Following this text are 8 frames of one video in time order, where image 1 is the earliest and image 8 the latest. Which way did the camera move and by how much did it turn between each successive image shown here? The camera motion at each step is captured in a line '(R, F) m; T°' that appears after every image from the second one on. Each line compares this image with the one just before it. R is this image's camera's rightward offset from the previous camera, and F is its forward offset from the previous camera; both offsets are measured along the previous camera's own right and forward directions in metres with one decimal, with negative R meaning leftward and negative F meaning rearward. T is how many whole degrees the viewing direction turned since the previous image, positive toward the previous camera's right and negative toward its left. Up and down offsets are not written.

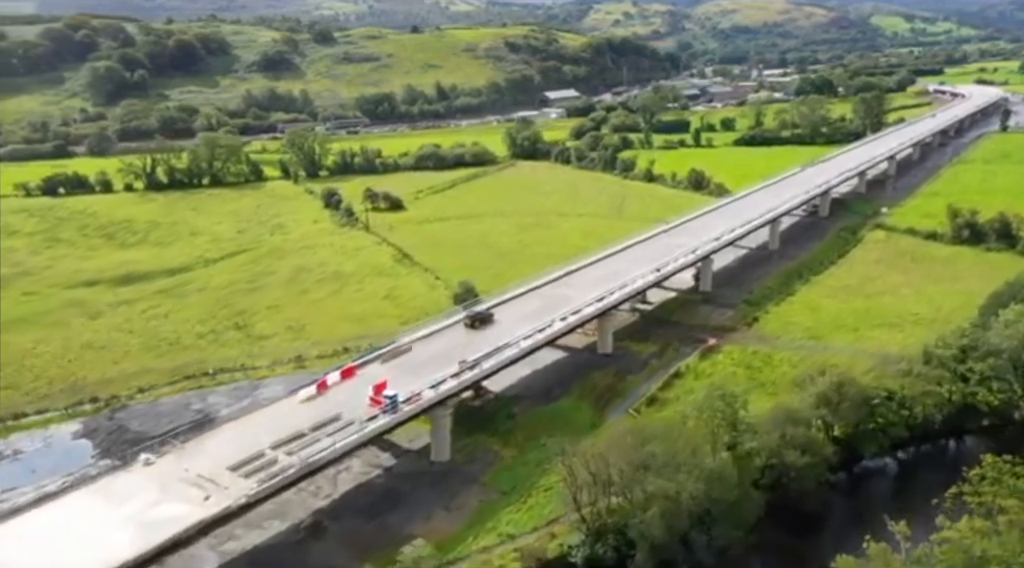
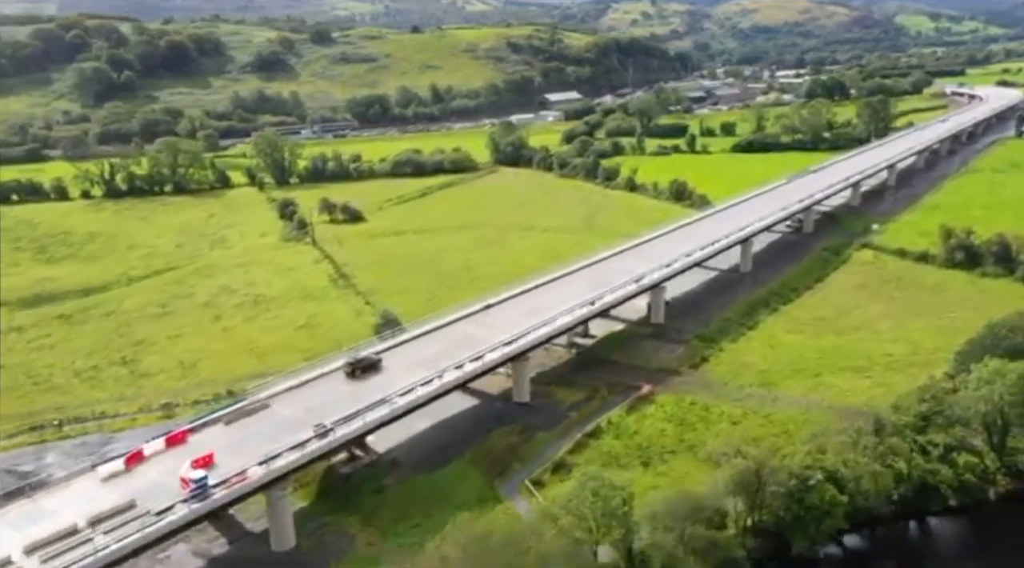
(+5.0, +5.1) m; -1°
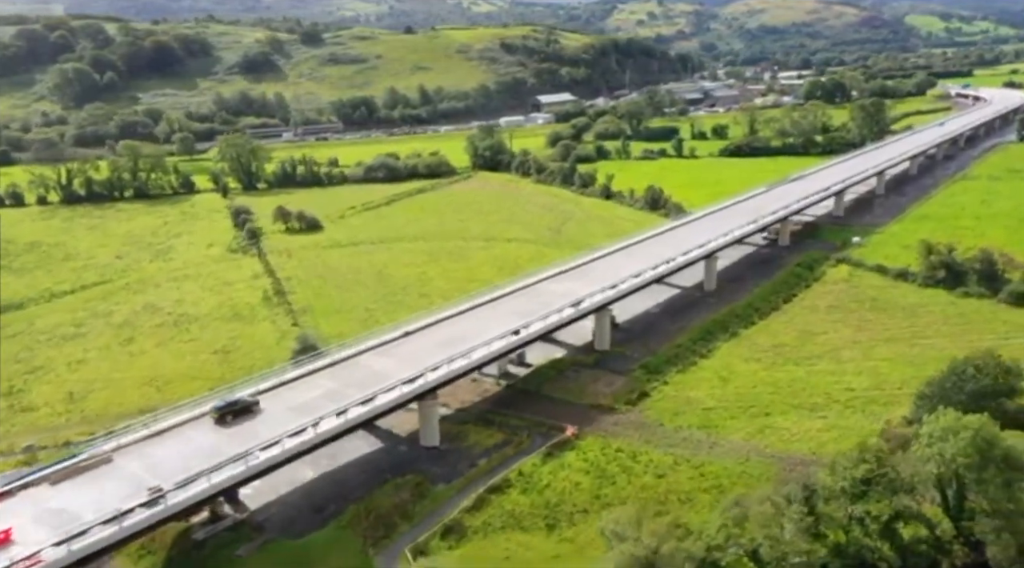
(+3.9, +3.7) m; -1°
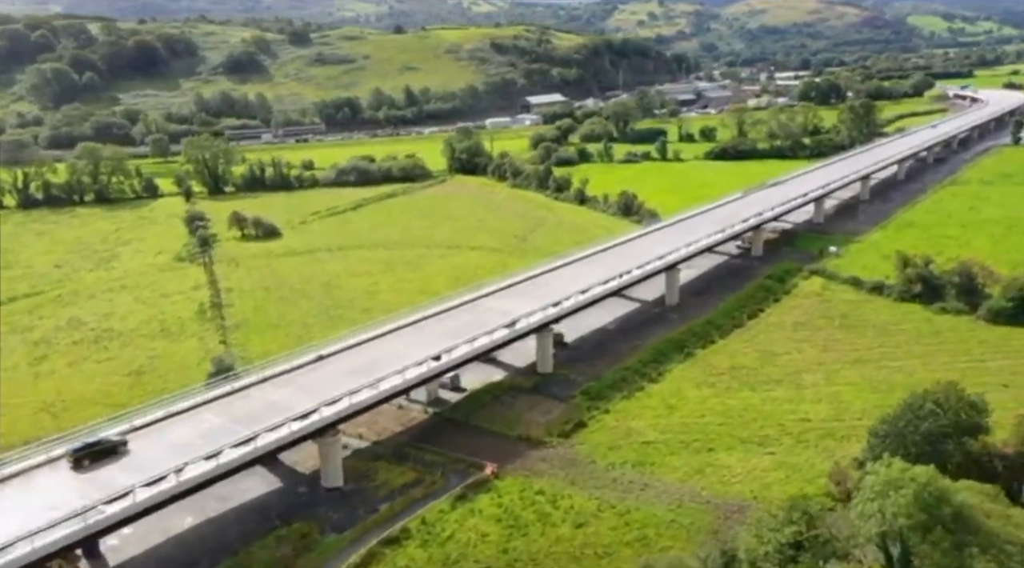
(+3.2, +3.0) m; 0°
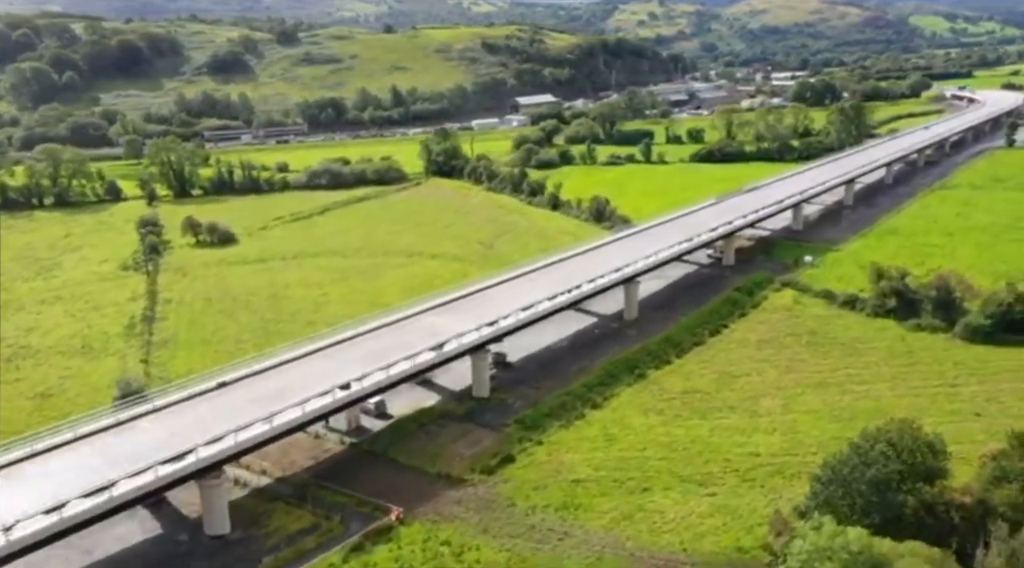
(+3.0, +2.9) m; 0°
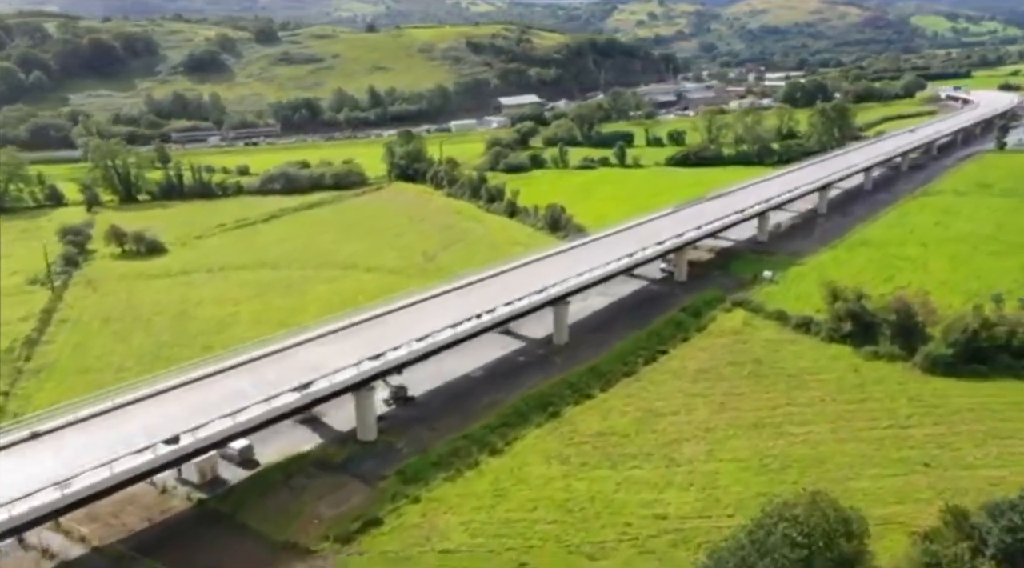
(+4.3, +4.2) m; 0°
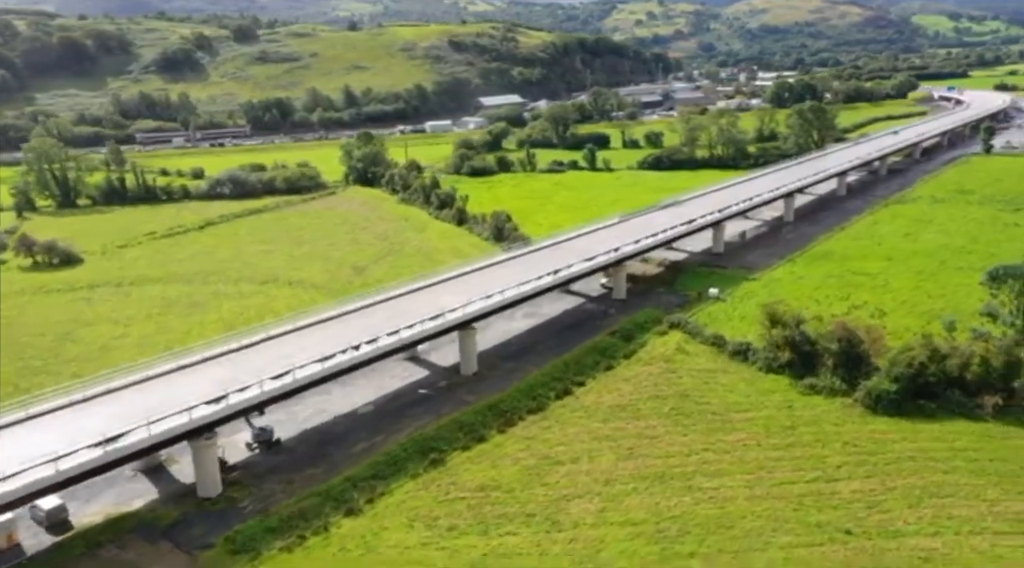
(+4.6, +4.1) m; 0°
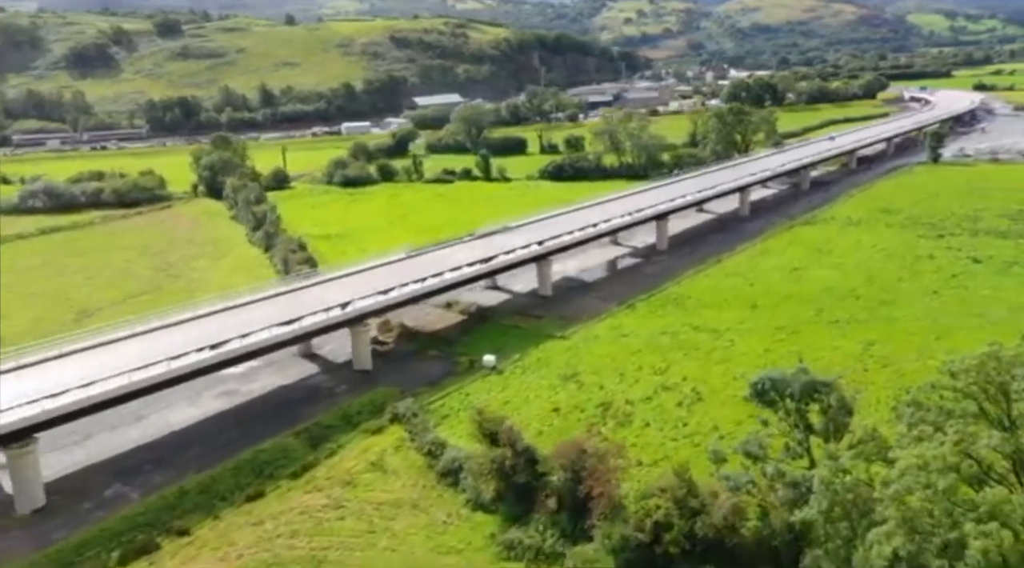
(+12.8, +11.9) m; 0°
